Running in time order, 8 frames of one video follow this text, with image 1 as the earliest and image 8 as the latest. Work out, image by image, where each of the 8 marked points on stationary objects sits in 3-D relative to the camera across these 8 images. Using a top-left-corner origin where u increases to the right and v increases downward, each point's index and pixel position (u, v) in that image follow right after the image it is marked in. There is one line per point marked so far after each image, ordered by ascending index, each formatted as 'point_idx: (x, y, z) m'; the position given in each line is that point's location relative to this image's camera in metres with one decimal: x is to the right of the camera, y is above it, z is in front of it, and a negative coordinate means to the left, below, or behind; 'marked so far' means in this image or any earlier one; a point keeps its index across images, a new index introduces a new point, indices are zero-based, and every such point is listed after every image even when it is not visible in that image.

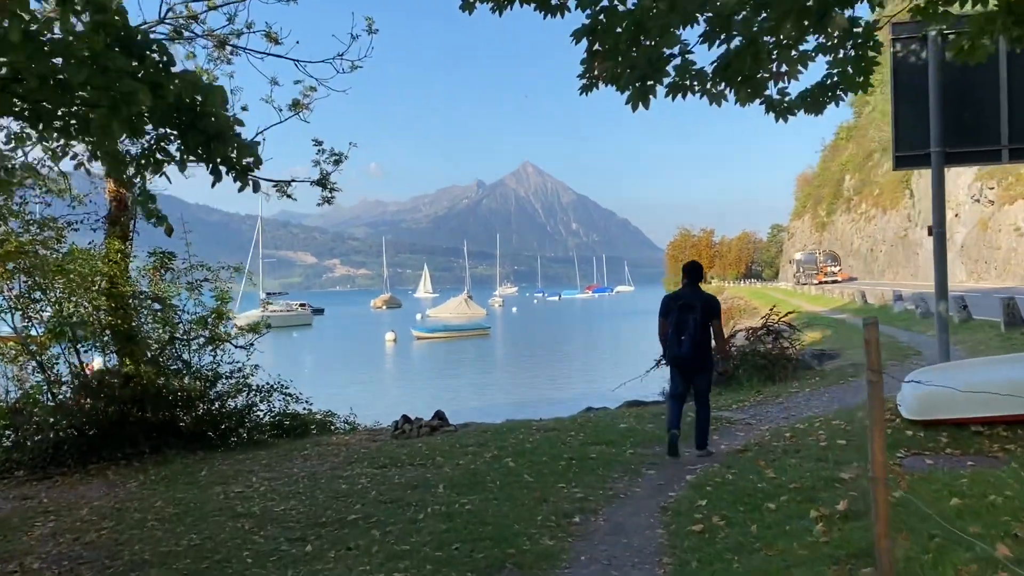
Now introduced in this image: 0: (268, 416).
0: (-3.6, -1.9, +12.5) m
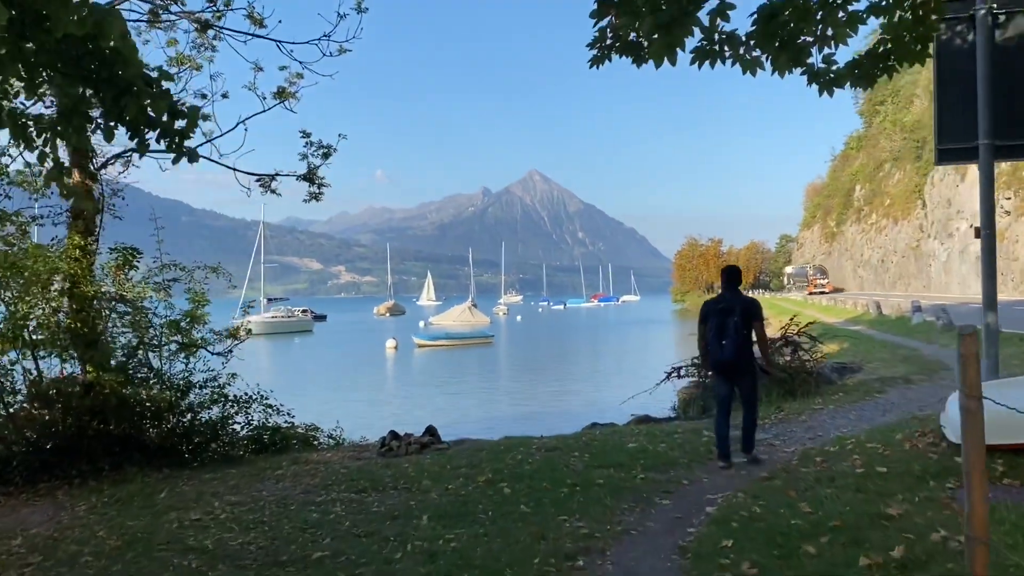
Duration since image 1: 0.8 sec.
0: (-3.7, -1.9, +11.5) m
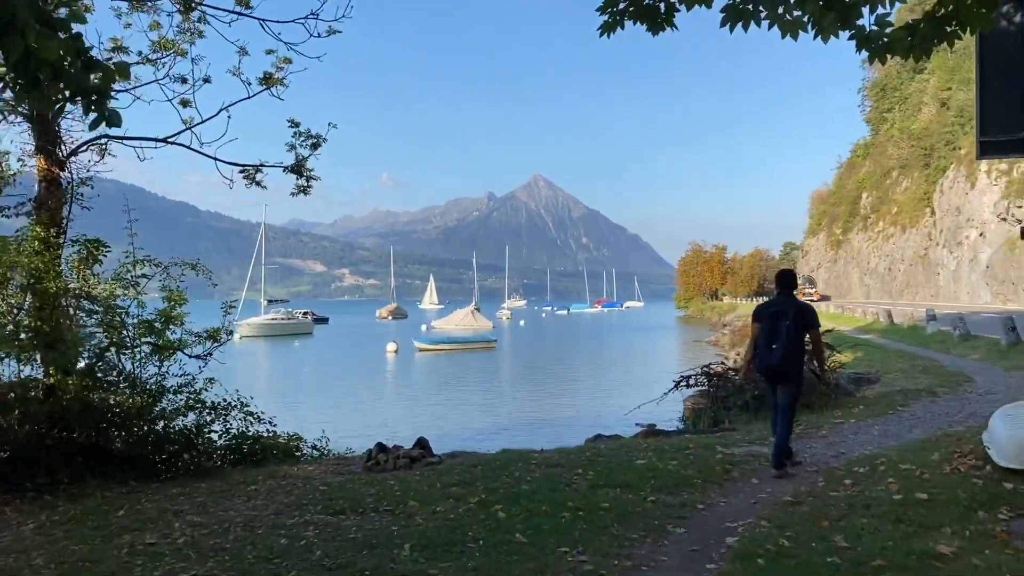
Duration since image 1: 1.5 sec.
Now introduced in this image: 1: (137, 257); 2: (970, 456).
0: (-3.7, -1.9, +10.7) m
1: (-4.7, +0.4, +10.6) m
2: (+4.3, -1.6, +8.0) m
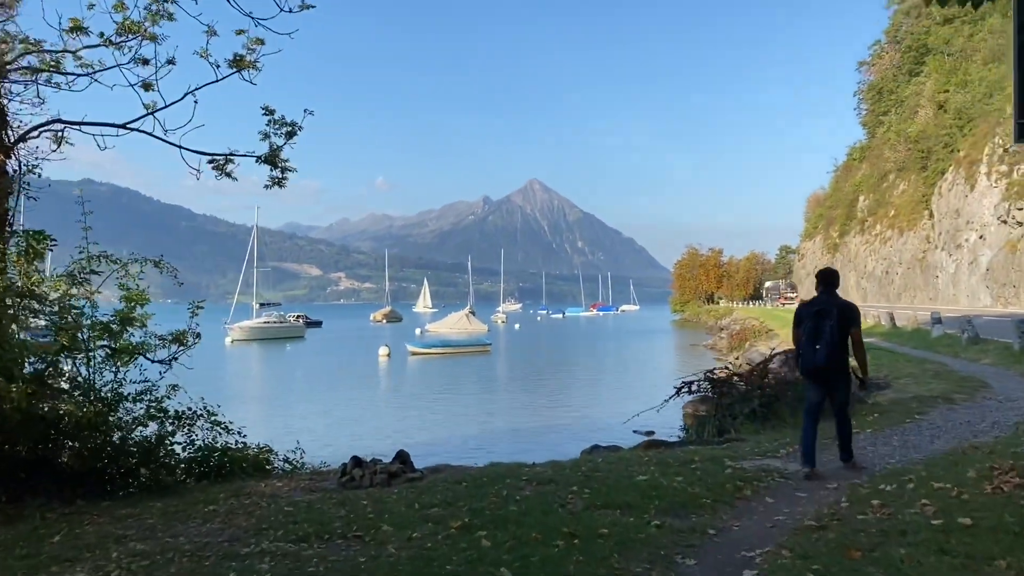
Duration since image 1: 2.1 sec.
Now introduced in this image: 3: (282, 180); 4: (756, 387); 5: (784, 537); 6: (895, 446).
0: (-3.8, -1.9, +9.8) m
1: (-4.9, +0.4, +9.7) m
2: (+4.2, -1.6, +7.1) m
3: (-3.1, +1.4, +11.1) m
4: (+3.7, -1.5, +12.9) m
5: (+2.0, -1.8, +6.1) m
6: (+4.4, -1.8, +9.7) m
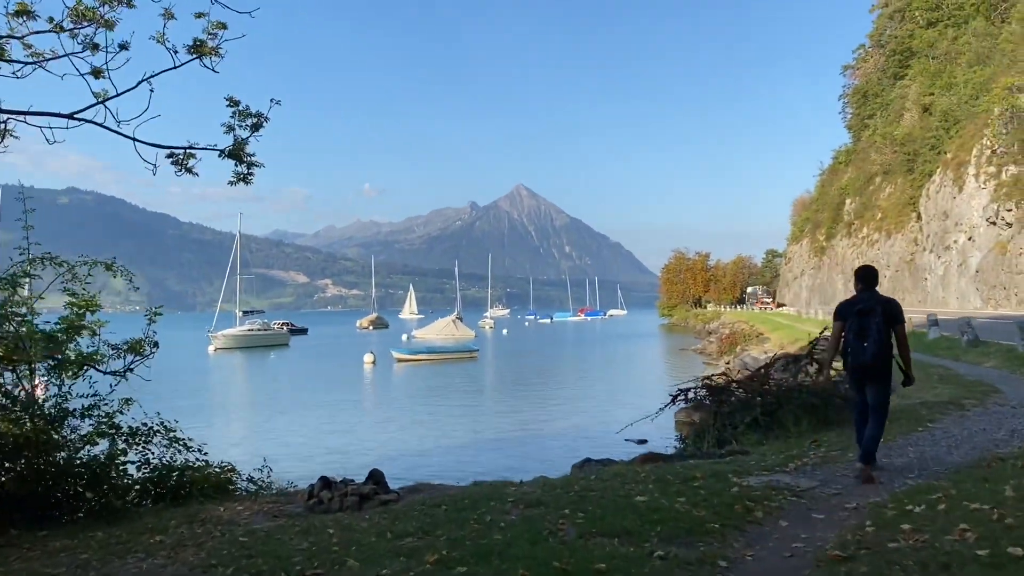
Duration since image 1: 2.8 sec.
0: (-4.0, -1.9, +9.0) m
1: (-5.0, +0.4, +8.9) m
2: (+4.1, -1.5, +6.4) m
3: (-3.3, +1.4, +10.3) m
4: (+3.5, -1.5, +12.1) m
5: (+1.9, -1.8, +5.4) m
6: (+4.2, -1.8, +8.9) m
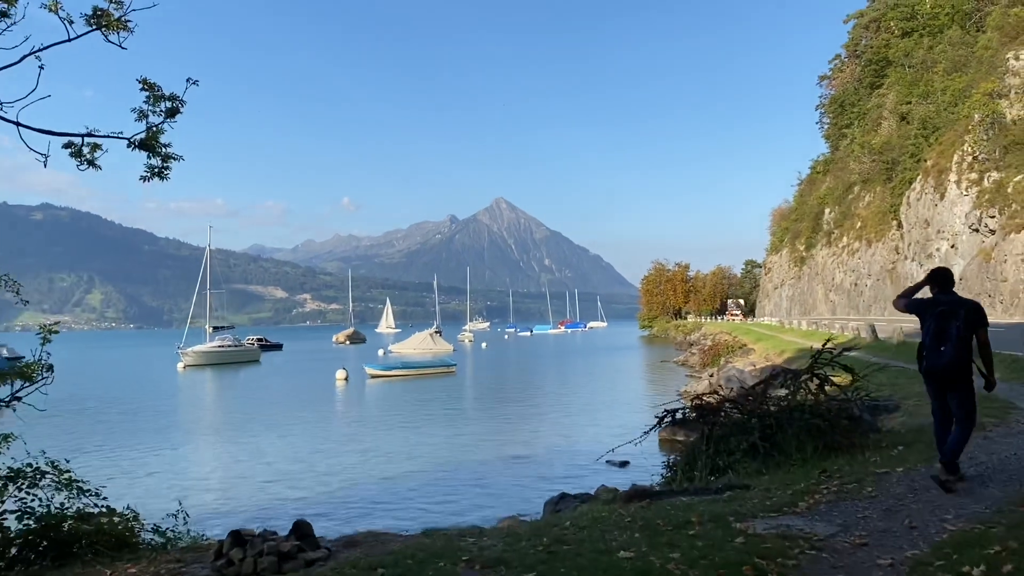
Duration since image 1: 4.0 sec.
0: (-4.3, -2.1, +7.4) m
1: (-5.4, +0.2, +7.3) m
2: (+3.8, -1.5, +5.1) m
3: (-3.7, +1.2, +8.8) m
4: (+3.1, -1.6, +10.7) m
5: (+1.6, -1.8, +4.0) m
6: (+3.9, -1.9, +7.6) m
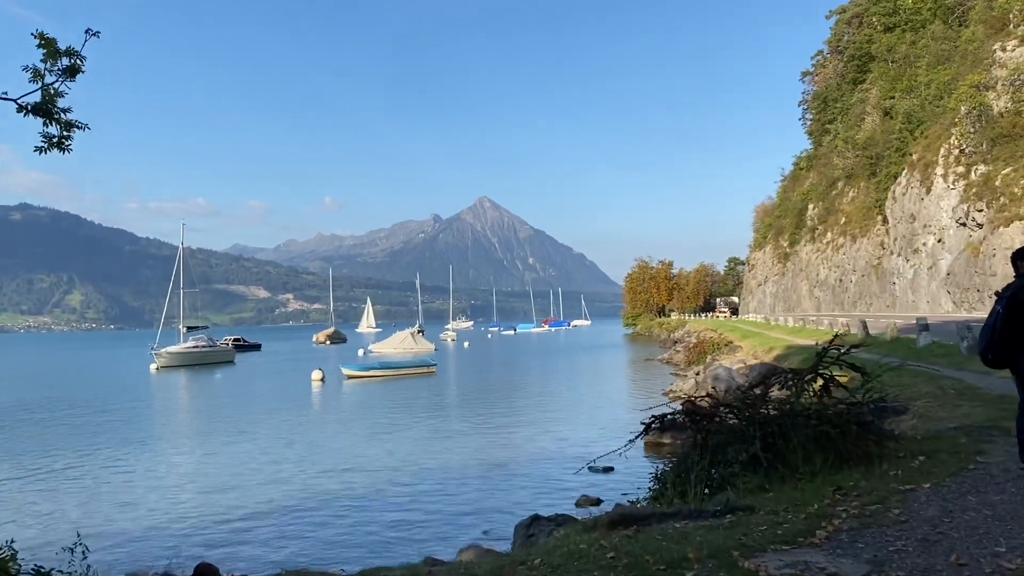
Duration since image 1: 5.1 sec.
0: (-4.6, -2.0, +6.1) m
1: (-5.7, +0.3, +6.0) m
2: (+3.5, -1.4, +3.9) m
3: (-4.0, +1.3, +7.5) m
4: (+2.7, -1.5, +9.5) m
5: (+1.4, -1.7, +2.7) m
6: (+3.6, -1.7, +6.4) m
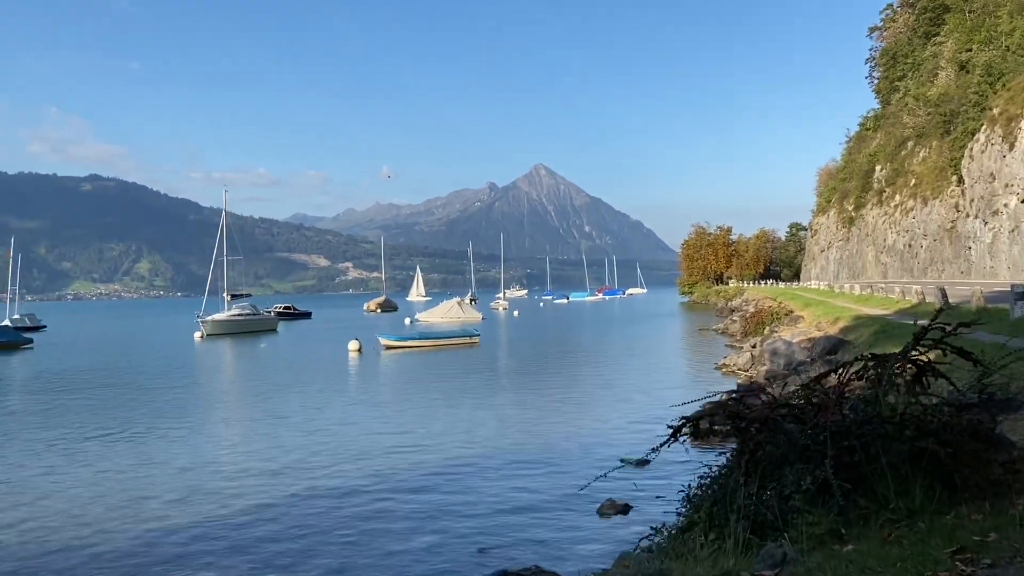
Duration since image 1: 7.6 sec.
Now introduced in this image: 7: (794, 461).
0: (-5.0, -1.8, +4.0) m
1: (-6.1, +0.5, +3.8) m
2: (+3.0, -1.3, +1.2) m
3: (-4.3, +1.6, +5.2) m
4: (+2.5, -1.2, +6.9) m
5: (+0.8, -1.6, +0.2) m
6: (+3.2, -1.5, +3.7) m
7: (+2.3, -1.4, +6.9) m
